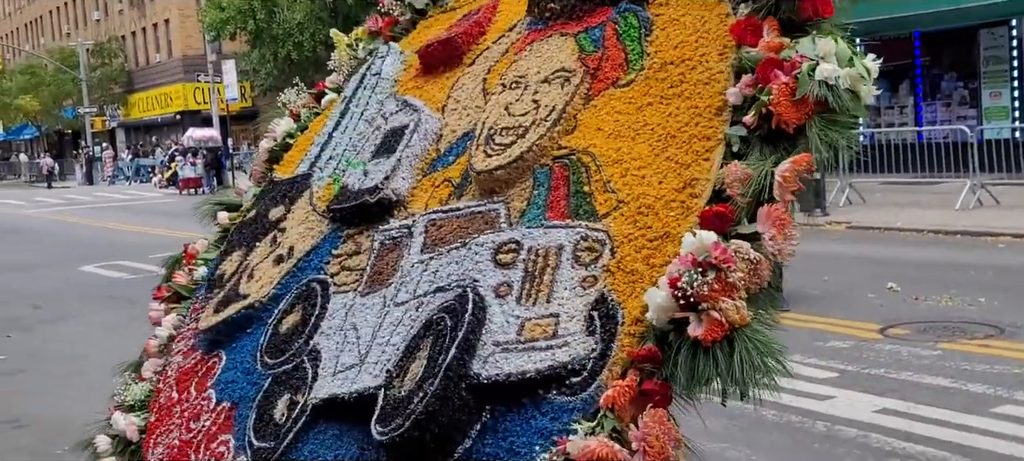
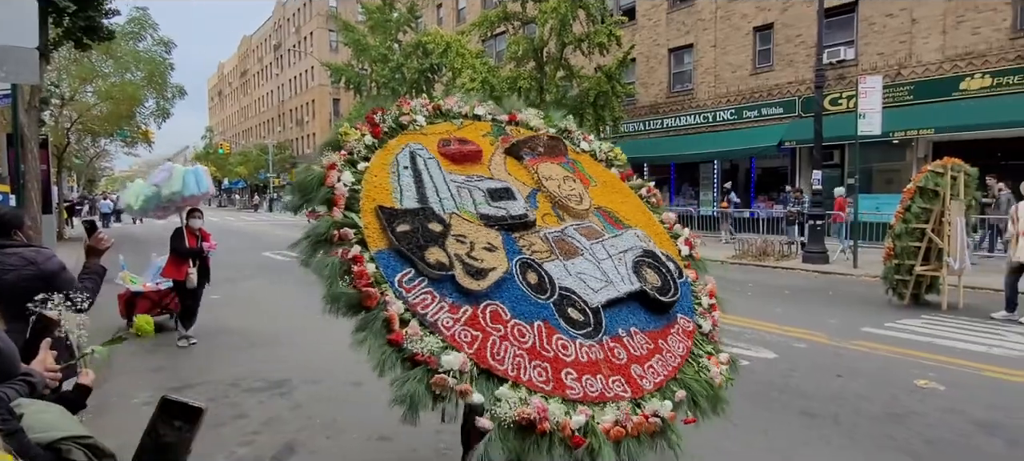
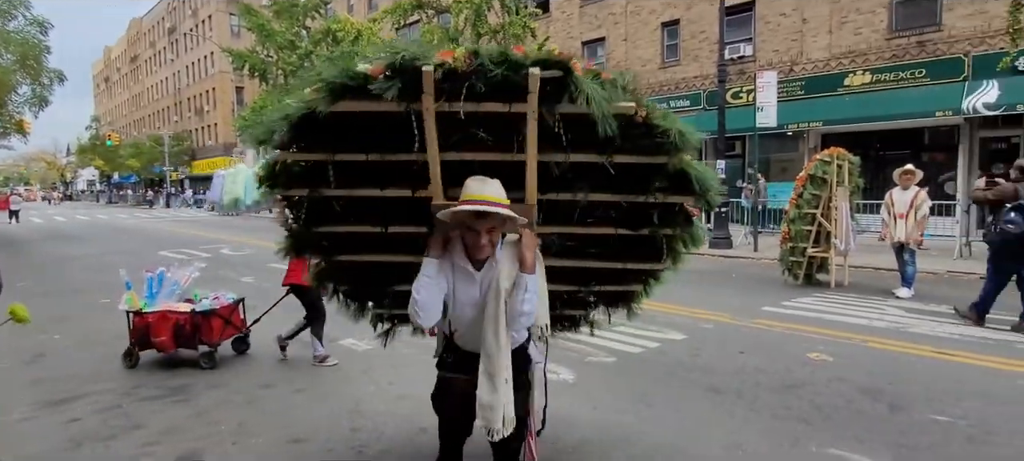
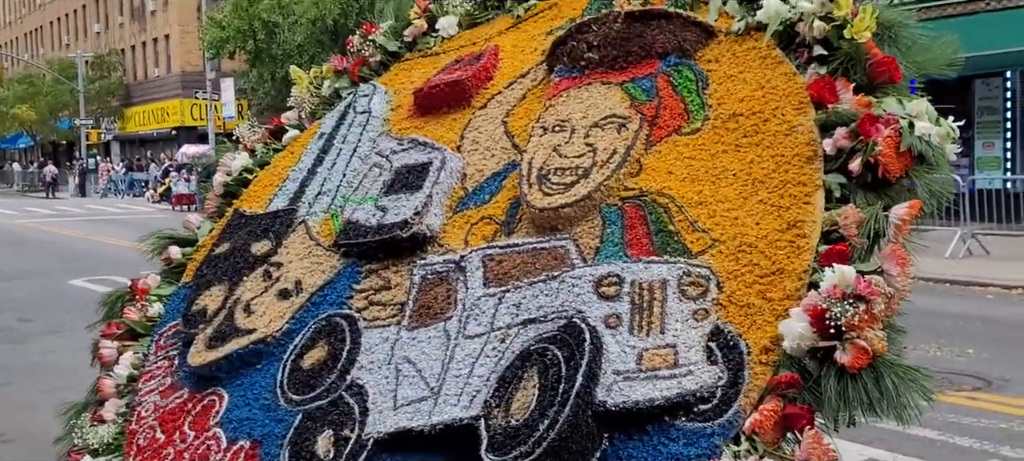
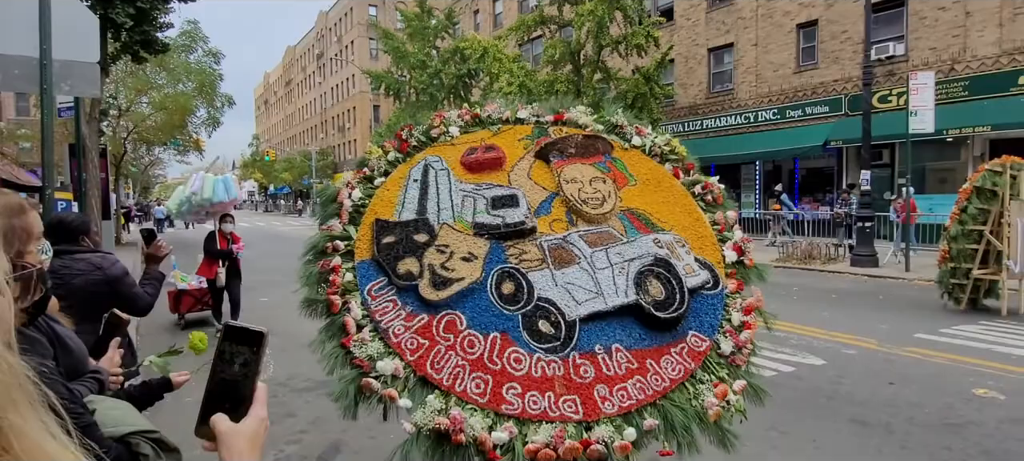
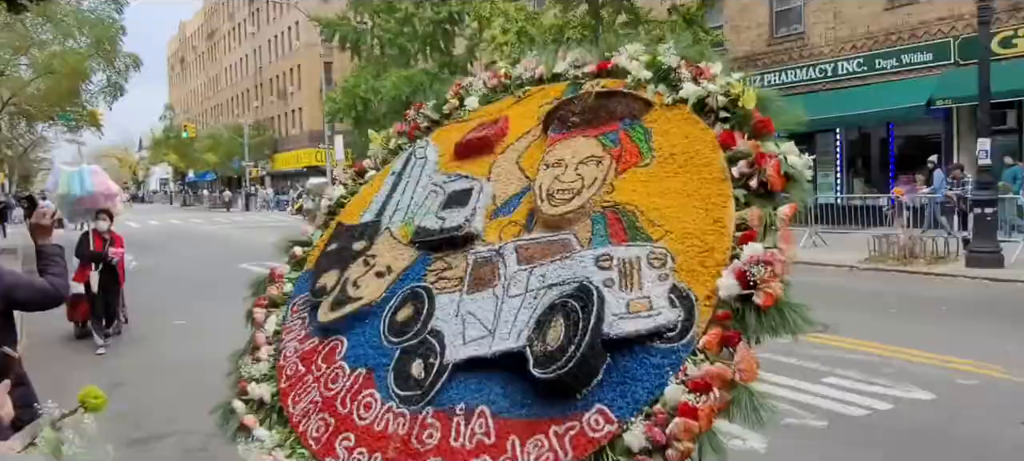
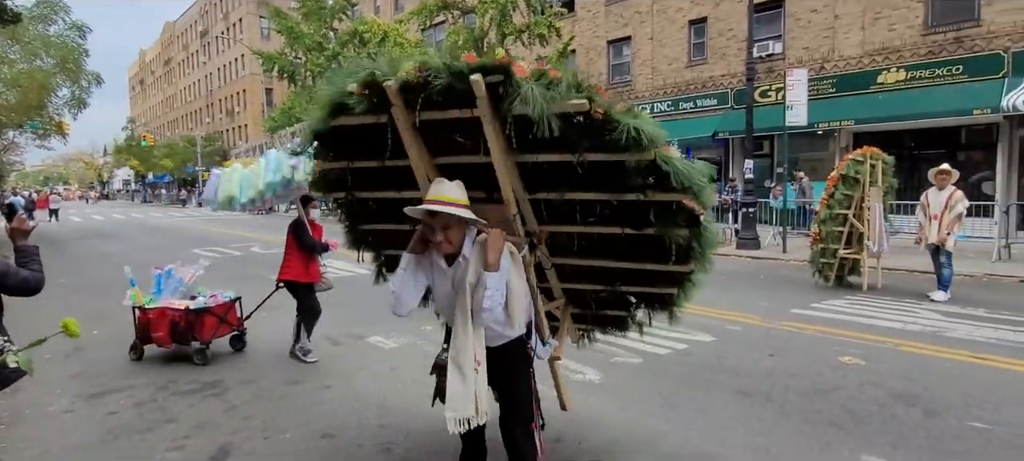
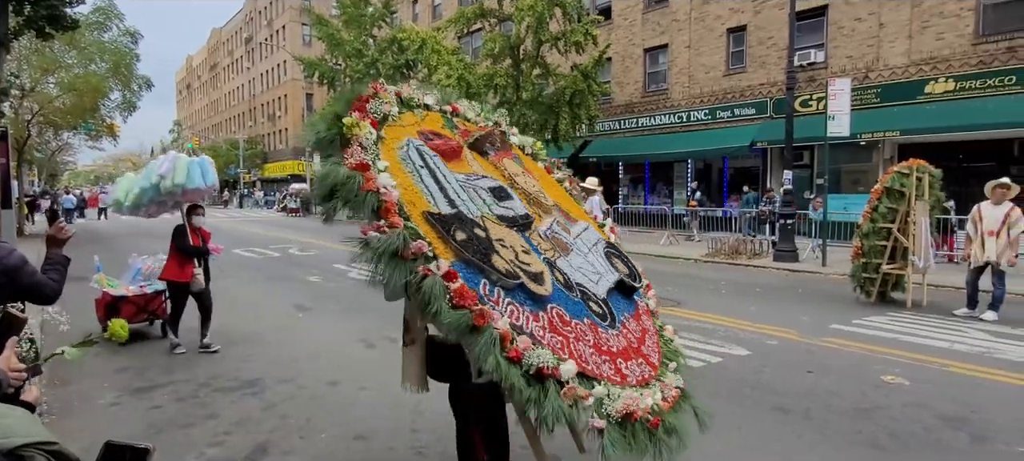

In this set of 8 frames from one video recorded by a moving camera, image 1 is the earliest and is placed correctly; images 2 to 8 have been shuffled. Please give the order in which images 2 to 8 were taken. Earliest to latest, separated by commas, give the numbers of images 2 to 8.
4, 6, 5, 2, 8, 7, 3
